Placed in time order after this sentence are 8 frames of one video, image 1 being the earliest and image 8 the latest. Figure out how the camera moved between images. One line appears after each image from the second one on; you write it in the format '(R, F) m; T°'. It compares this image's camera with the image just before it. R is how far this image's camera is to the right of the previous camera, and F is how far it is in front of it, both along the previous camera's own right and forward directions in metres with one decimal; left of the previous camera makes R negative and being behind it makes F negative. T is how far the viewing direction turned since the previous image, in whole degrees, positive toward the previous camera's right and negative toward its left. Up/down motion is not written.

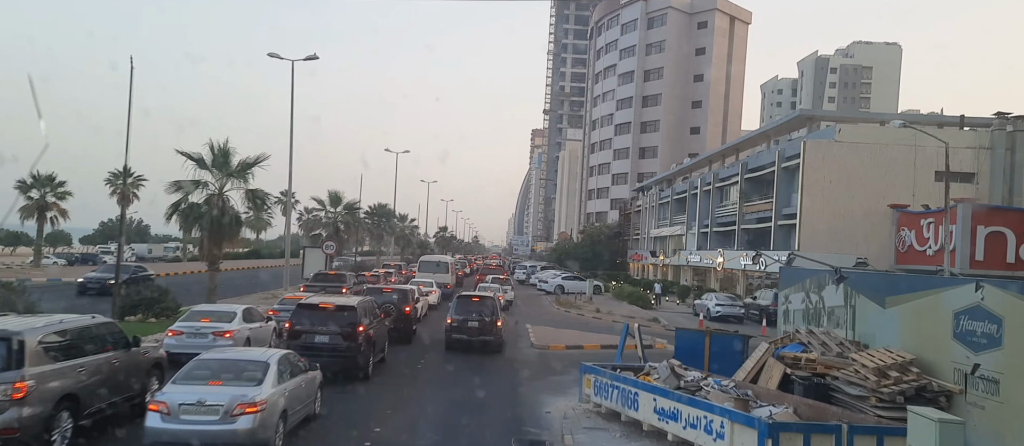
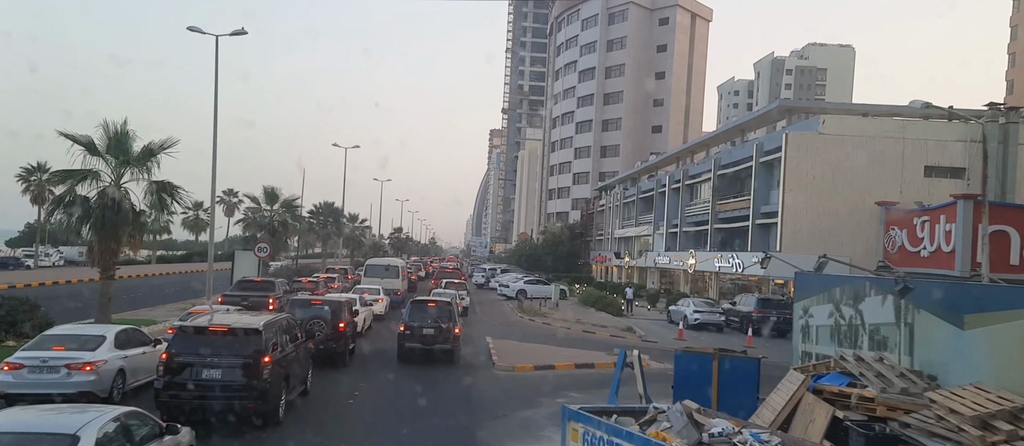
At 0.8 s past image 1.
(0.0, +3.5) m; +4°
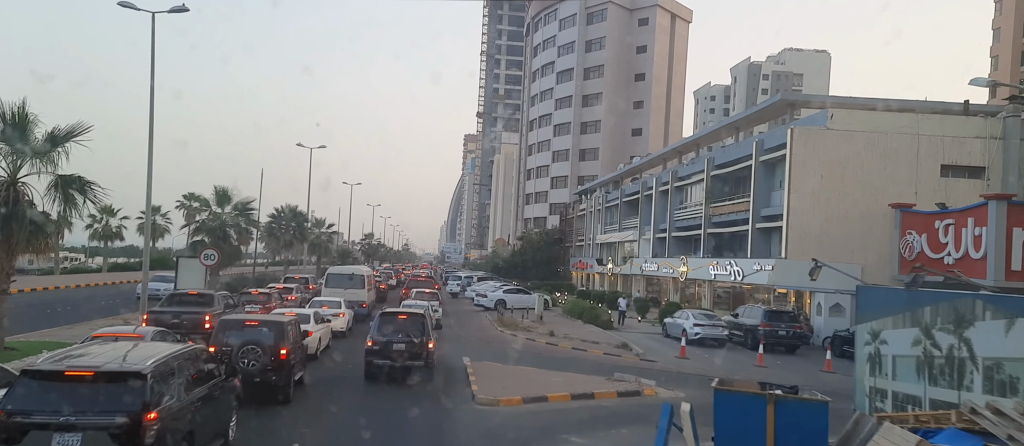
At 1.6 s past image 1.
(-0.2, +3.2) m; +2°
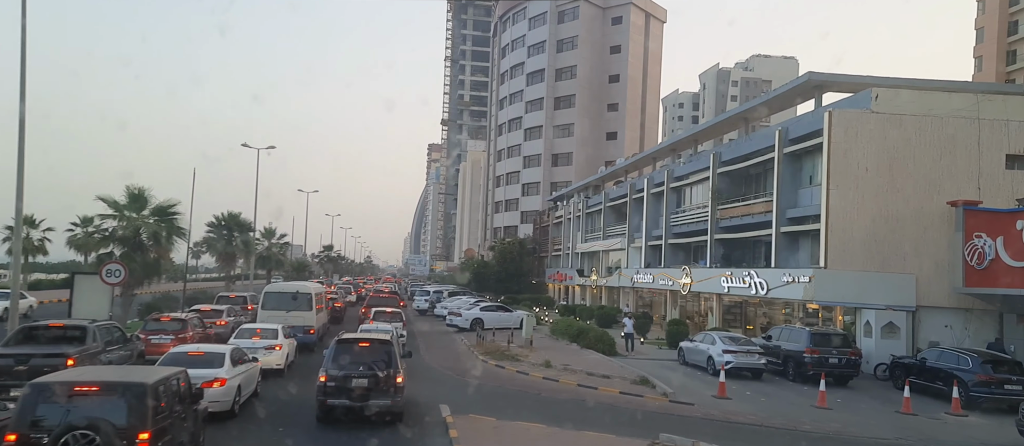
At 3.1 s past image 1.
(-0.7, +5.5) m; +3°
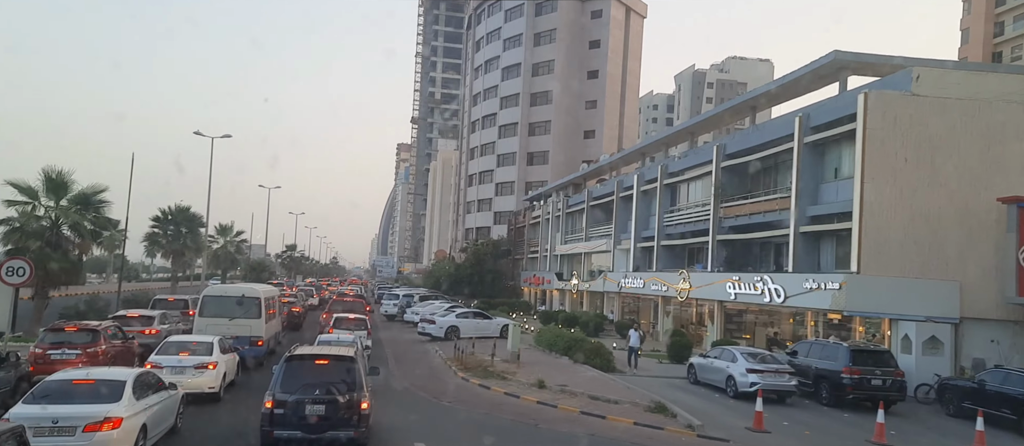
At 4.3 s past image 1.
(-0.6, +3.5) m; +3°
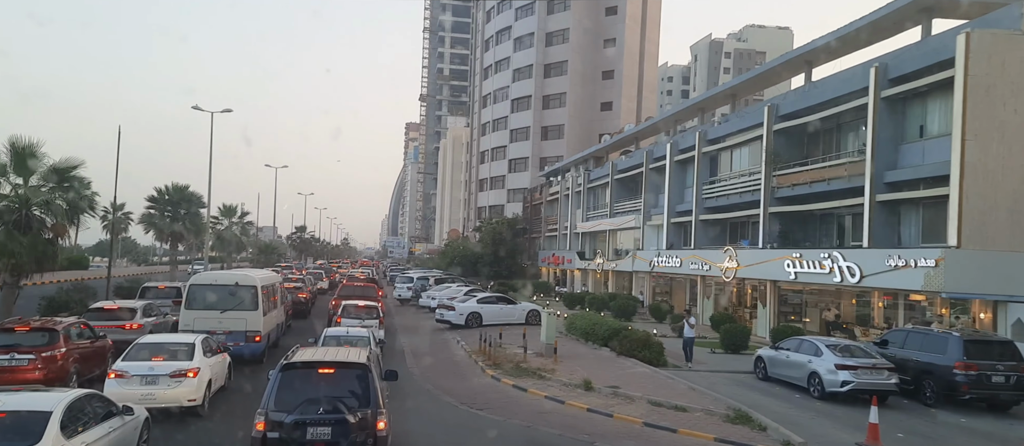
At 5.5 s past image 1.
(-0.7, +3.1) m; -1°
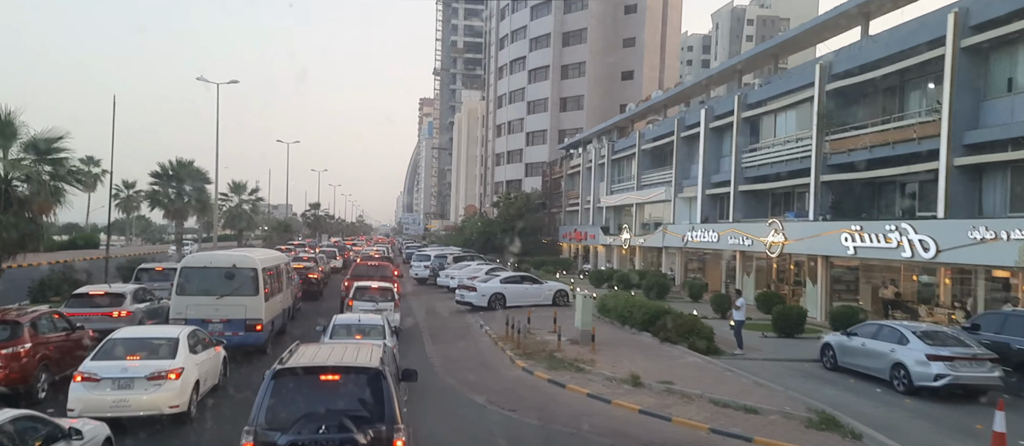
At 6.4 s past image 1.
(-0.4, +2.2) m; -1°
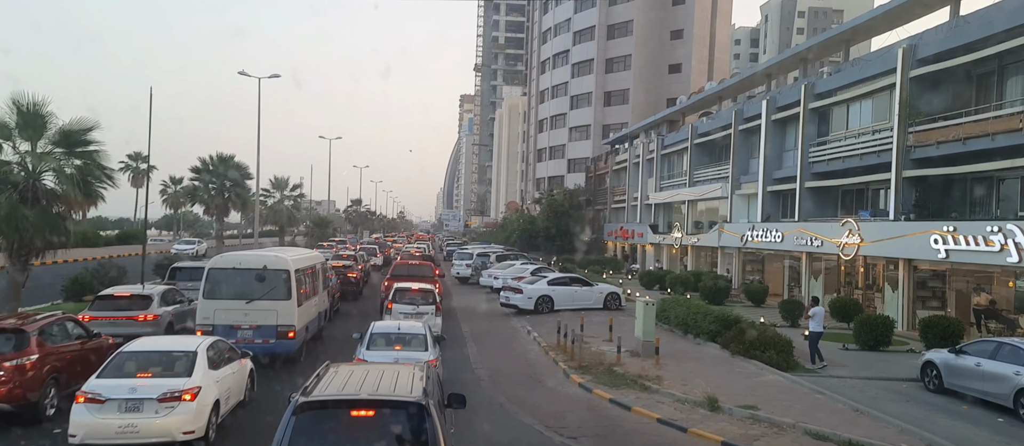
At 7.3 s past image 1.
(-0.4, +1.6) m; -3°
